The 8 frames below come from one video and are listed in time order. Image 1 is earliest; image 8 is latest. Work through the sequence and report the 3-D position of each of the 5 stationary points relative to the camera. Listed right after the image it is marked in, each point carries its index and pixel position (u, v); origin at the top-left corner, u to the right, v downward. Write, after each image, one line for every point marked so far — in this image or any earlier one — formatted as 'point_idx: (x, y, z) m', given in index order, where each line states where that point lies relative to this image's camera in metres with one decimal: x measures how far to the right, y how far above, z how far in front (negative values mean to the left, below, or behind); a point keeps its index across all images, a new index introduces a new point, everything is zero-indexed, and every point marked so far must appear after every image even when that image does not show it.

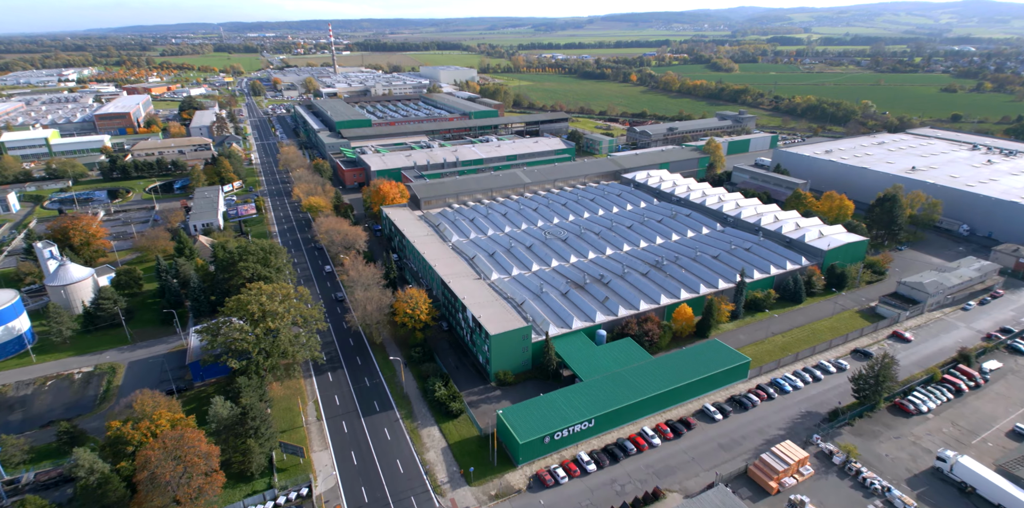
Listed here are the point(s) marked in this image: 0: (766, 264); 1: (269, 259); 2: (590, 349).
0: (+9.7, -0.4, +19.9) m
1: (-8.6, -0.2, +18.4) m
2: (+2.3, -2.8, +15.4) m
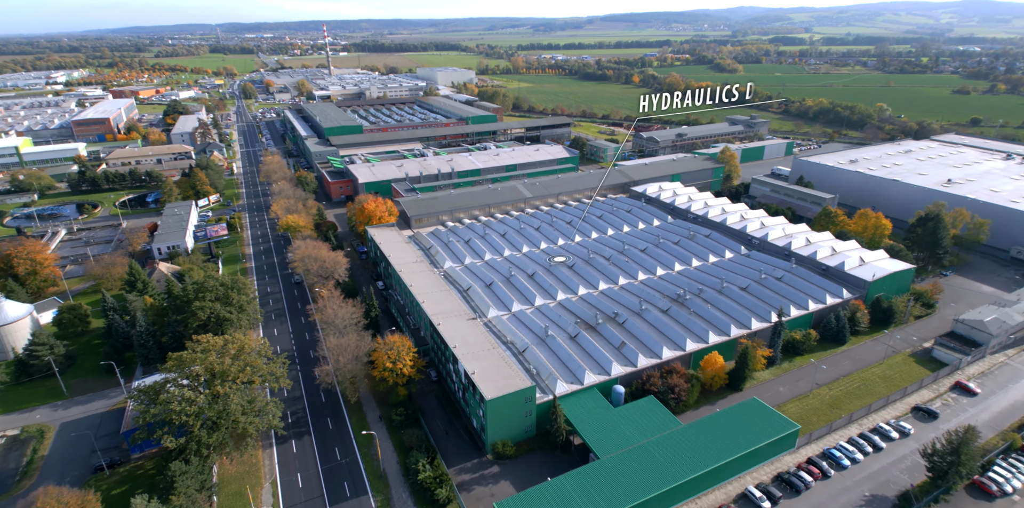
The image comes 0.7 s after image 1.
0: (+9.7, -1.4, +17.4) m
1: (-8.6, -1.3, +15.9) m
2: (+2.3, -3.9, +12.8) m
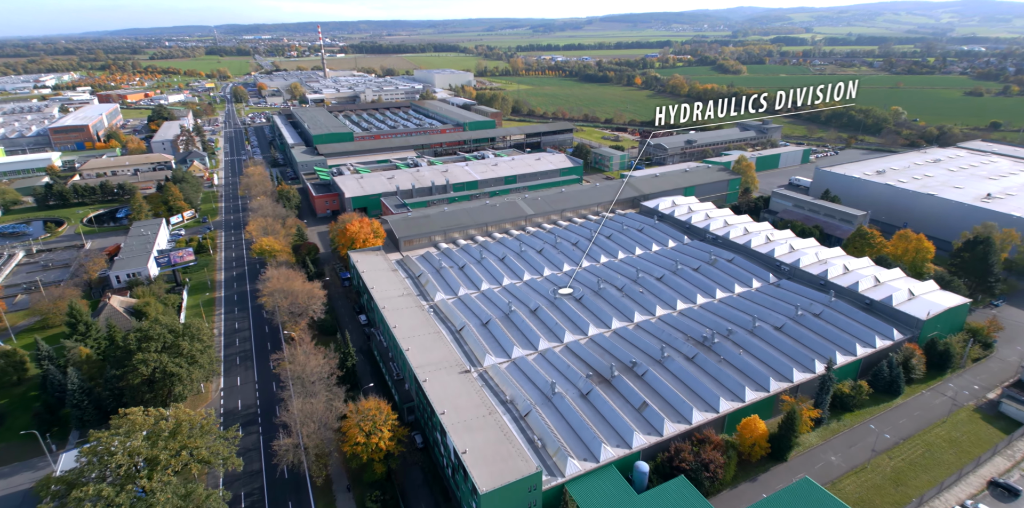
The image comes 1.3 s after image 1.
0: (+9.7, -2.5, +15.1) m
1: (-8.6, -2.4, +13.5) m
2: (+2.3, -4.9, +10.5) m
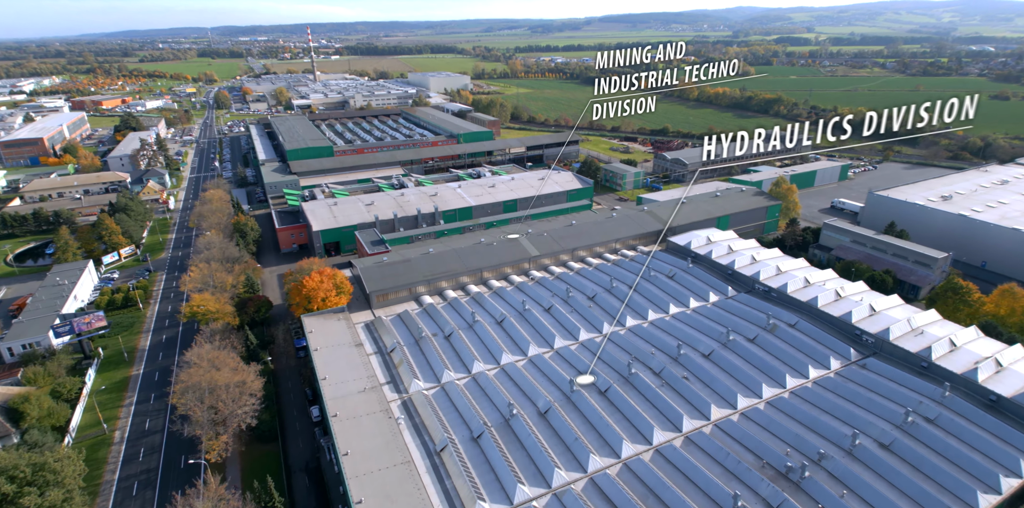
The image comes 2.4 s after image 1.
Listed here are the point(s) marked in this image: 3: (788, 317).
0: (+9.7, -4.3, +10.6) m
1: (-8.5, -4.3, +9.0) m
2: (+2.4, -6.8, +6.0) m
3: (+8.3, -2.0, +15.7) m
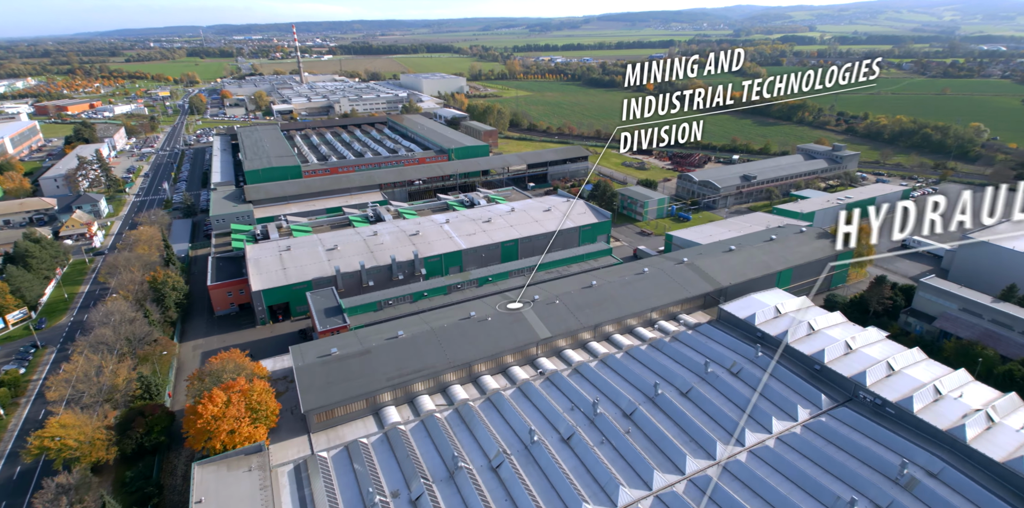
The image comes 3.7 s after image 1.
0: (+9.8, -6.6, +5.3) m
1: (-8.4, -6.6, +3.7) m
2: (+2.5, -9.1, +0.7) m
3: (+8.3, -4.2, +10.4) m
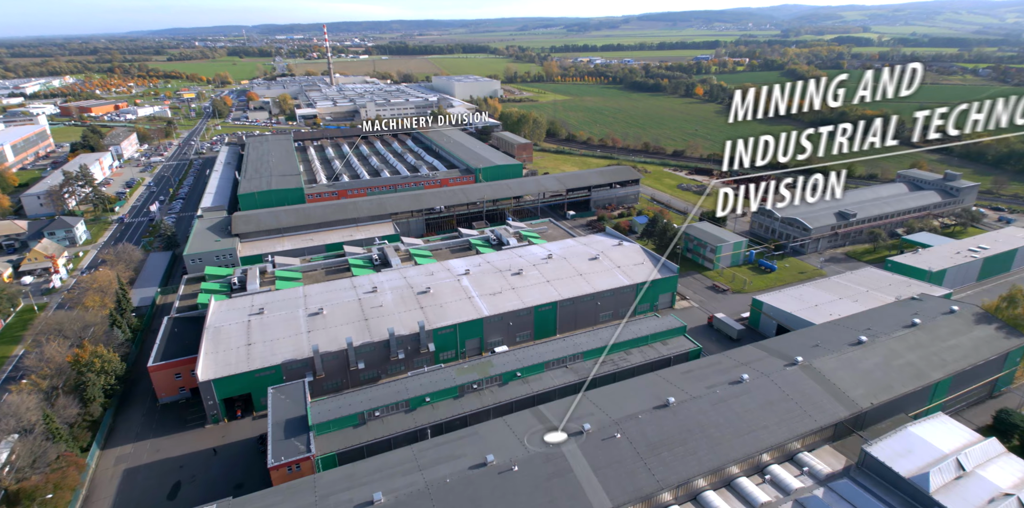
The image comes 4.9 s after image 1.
0: (+9.8, -9.0, -0.3) m
1: (-8.5, -8.6, -0.9) m
2: (+2.1, -11.3, -4.5) m
3: (+8.7, -6.6, +4.9) m
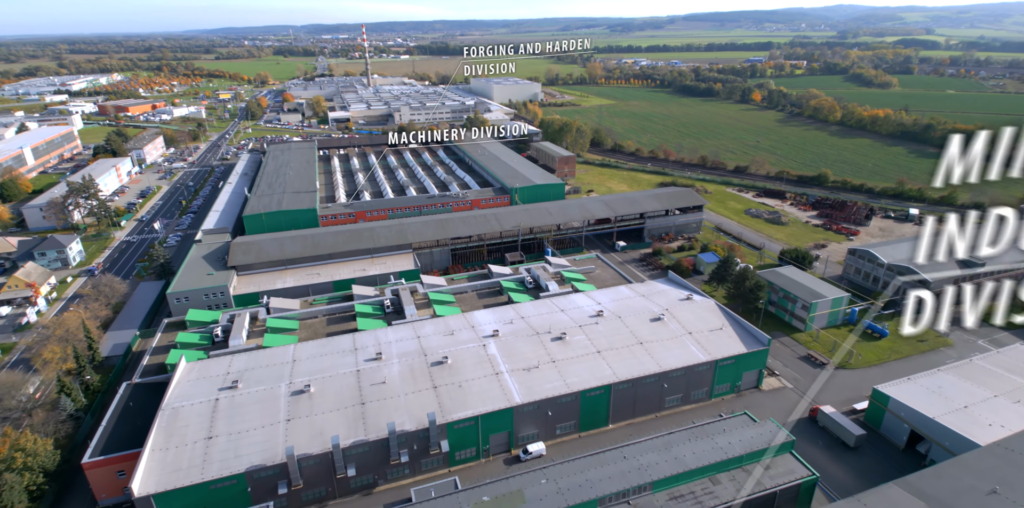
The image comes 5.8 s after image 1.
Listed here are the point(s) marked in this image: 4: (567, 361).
0: (+9.4, -11.0, -4.8) m
1: (-8.9, -9.9, -4.1) m
2: (+1.4, -13.0, -8.4) m
3: (+8.7, -8.5, +0.5) m
4: (+1.5, -2.8, +13.7) m
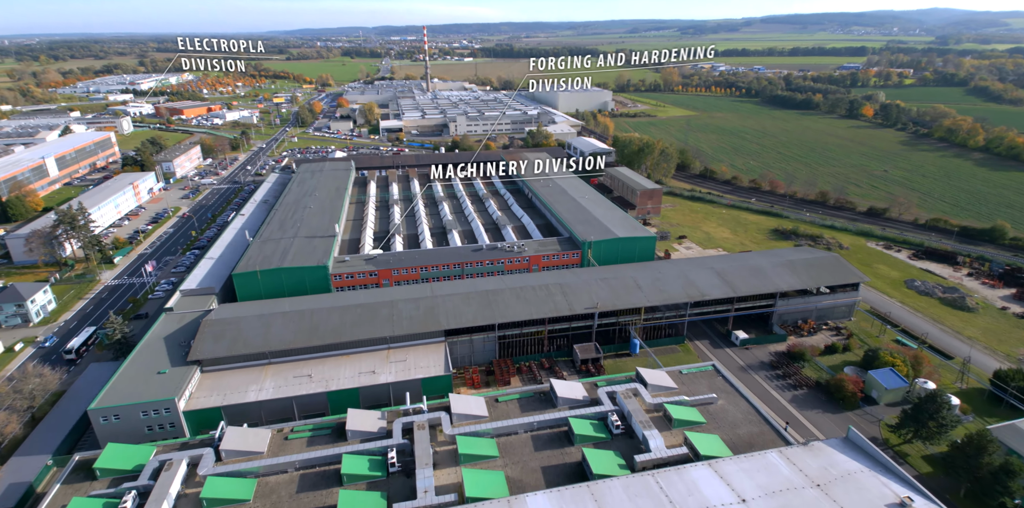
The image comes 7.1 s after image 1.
0: (+8.1, -14.1, -12.2) m
1: (-9.9, -12.2, -9.6) m
2: (-0.3, -15.7, -15.0) m
3: (+8.1, -11.7, -6.9) m
4: (+2.7, -5.6, +7.0) m
